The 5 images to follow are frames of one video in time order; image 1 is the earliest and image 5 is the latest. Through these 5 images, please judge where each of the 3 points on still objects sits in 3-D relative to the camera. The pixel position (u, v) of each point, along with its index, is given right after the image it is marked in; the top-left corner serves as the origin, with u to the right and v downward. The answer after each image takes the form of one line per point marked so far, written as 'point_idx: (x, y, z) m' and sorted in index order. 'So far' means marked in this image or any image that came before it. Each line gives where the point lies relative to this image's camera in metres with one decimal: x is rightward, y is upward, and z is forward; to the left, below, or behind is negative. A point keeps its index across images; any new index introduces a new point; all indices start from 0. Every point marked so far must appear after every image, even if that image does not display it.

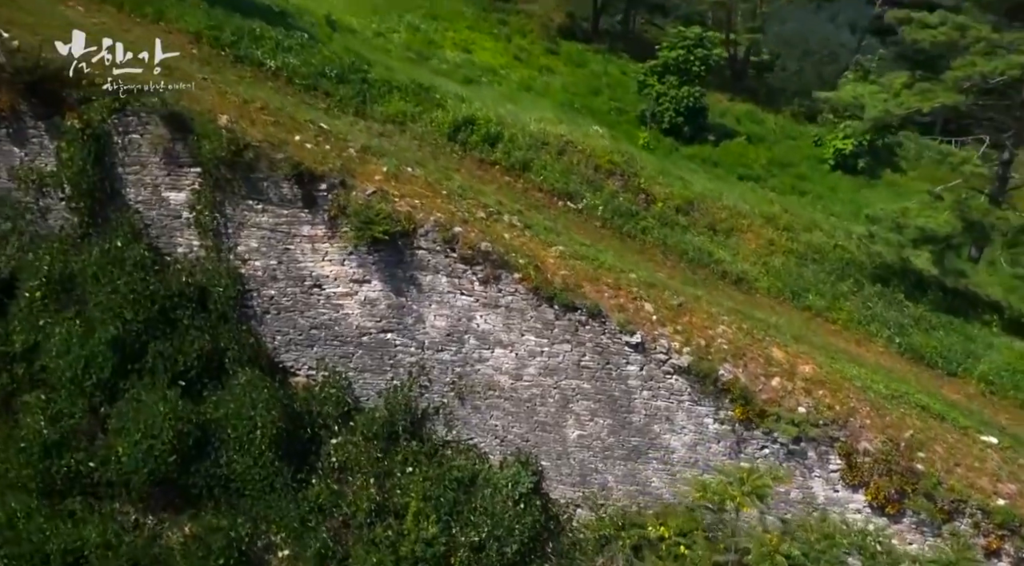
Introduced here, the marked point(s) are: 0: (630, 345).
0: (+1.2, -0.6, +6.8) m
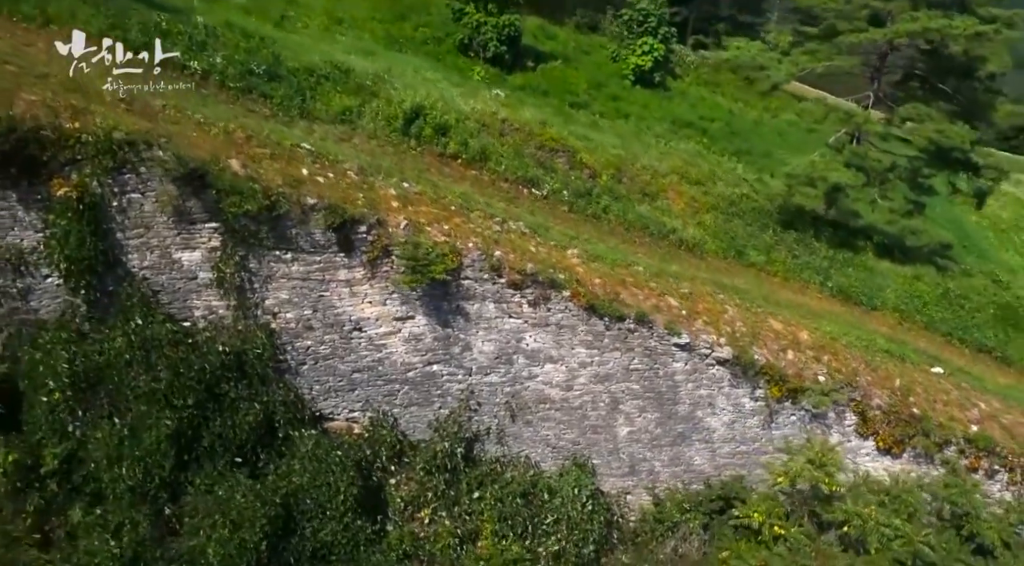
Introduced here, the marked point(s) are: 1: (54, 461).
0: (+1.7, -0.6, +7.3) m
1: (-3.5, -1.4, +5.6) m
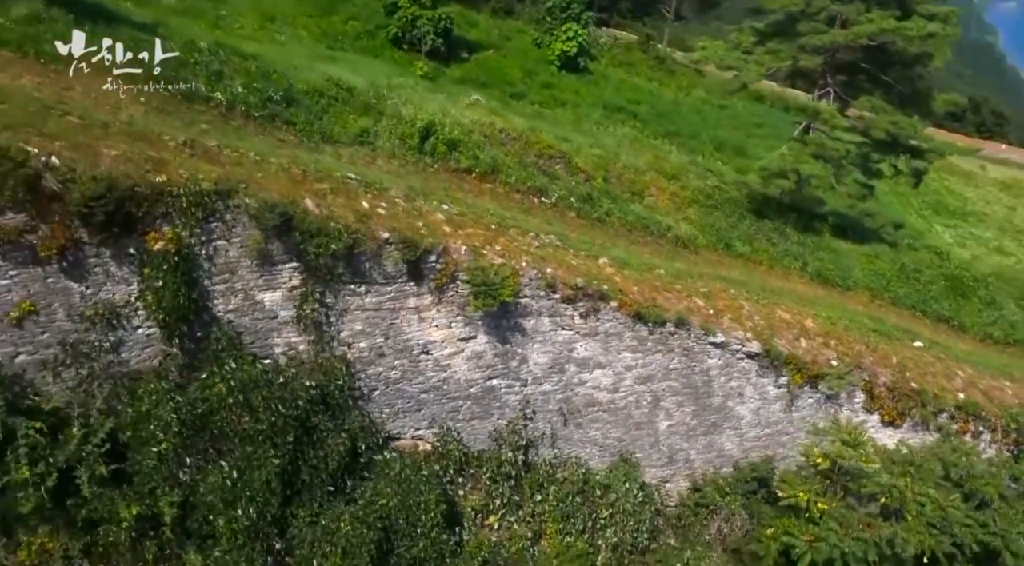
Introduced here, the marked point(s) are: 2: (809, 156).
0: (+2.2, -0.7, +8.0) m
1: (-2.7, -1.8, +5.7) m
2: (+5.2, +2.2, +12.6) m
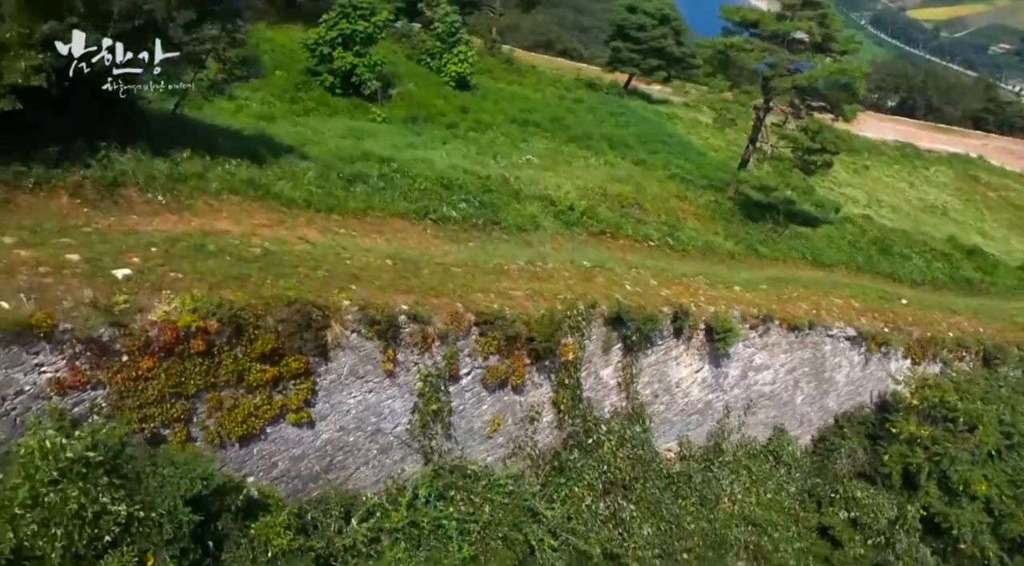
0: (+4.8, -0.8, +11.2) m
1: (+1.0, -2.8, +7.8) m
2: (+6.0, +2.6, +16.3) m
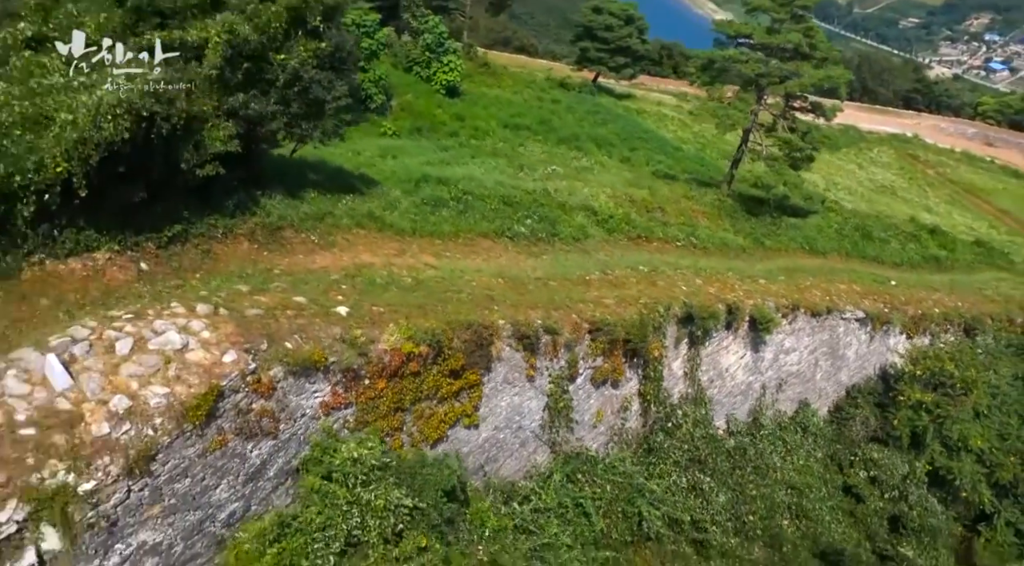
0: (+5.7, -0.6, +12.7) m
1: (+2.2, -2.8, +9.0) m
2: (+6.3, +2.9, +17.8) m
